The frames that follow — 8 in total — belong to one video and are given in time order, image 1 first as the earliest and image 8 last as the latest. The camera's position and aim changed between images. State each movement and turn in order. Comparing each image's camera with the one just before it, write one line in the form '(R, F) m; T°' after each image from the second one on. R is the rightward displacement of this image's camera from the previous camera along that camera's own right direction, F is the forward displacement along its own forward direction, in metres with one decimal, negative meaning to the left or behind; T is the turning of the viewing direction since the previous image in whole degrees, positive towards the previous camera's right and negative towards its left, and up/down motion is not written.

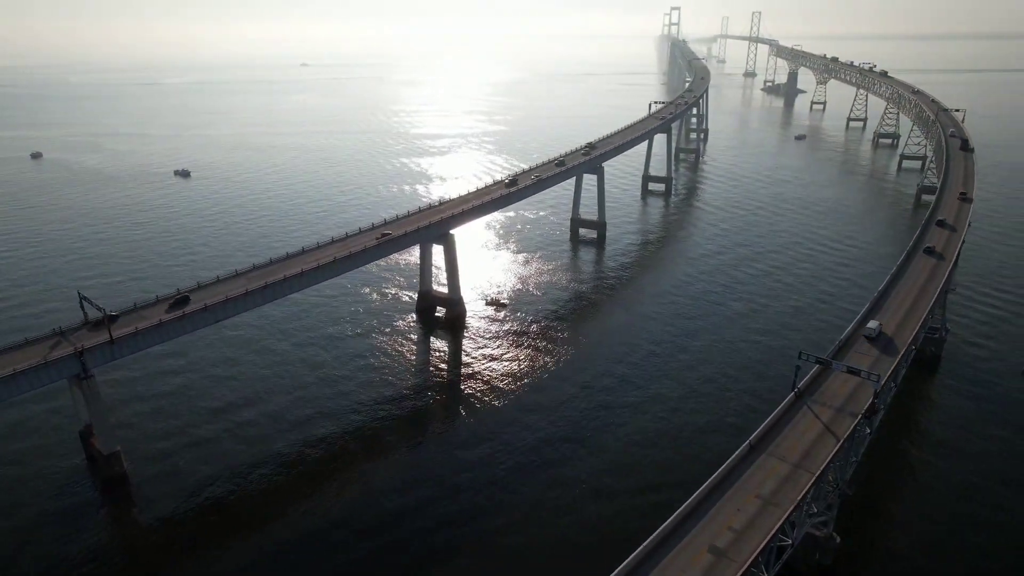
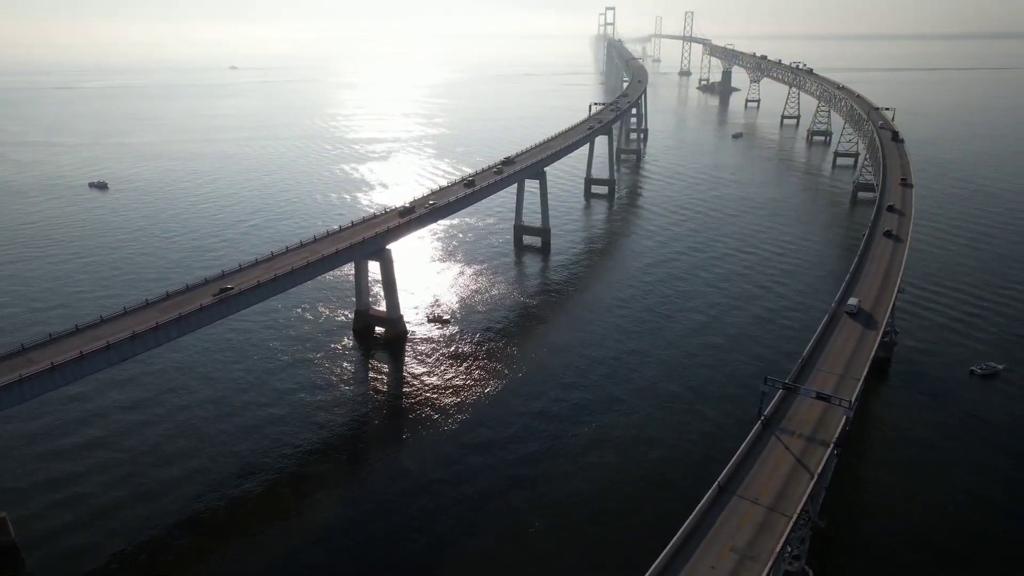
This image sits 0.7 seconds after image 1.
(-0.1, +2.5) m; +5°
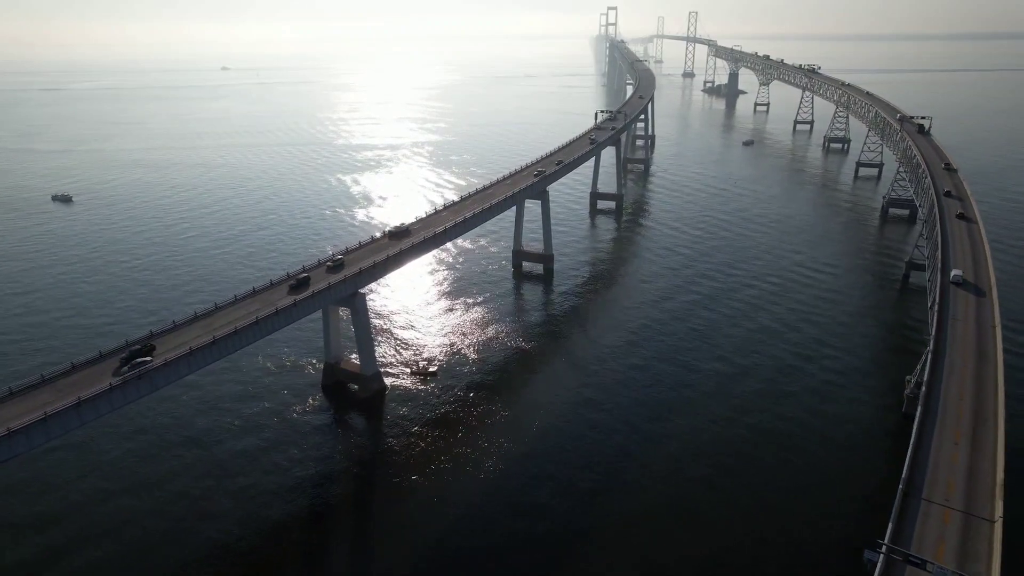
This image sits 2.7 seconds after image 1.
(+0.1, +8.9) m; 0°
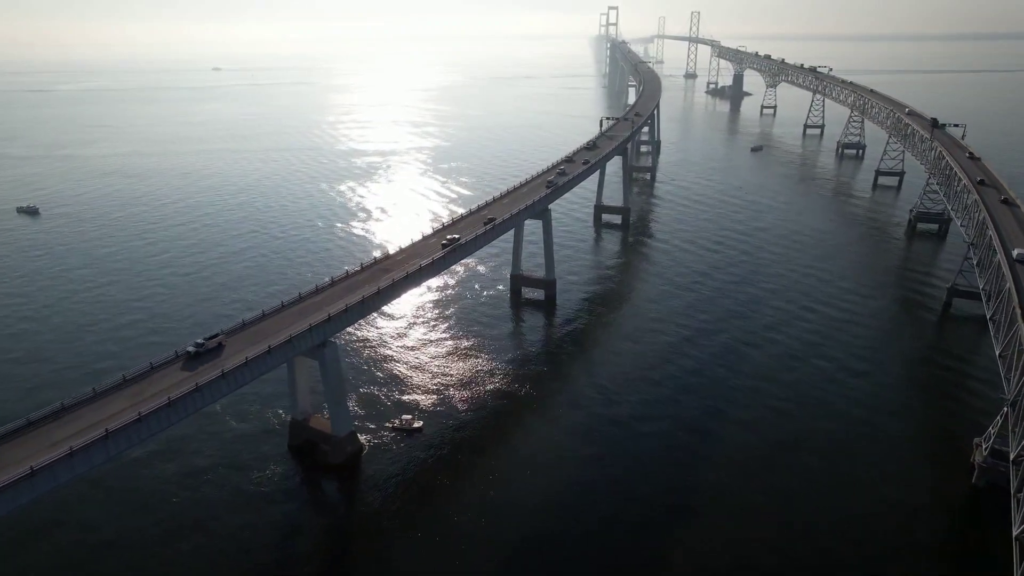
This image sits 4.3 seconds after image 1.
(+0.1, +7.1) m; 0°
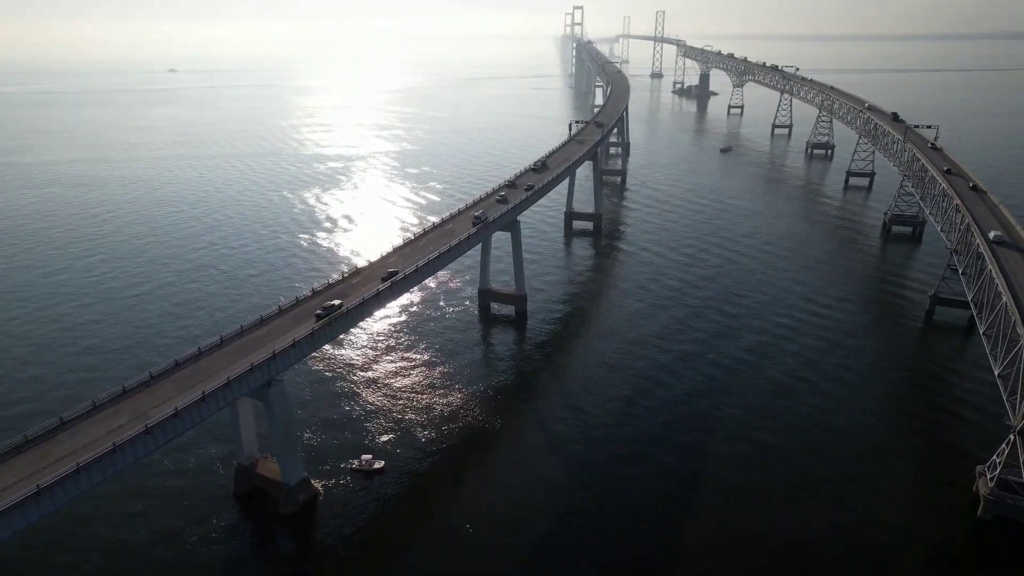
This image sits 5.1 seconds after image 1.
(+0.2, +3.8) m; +3°
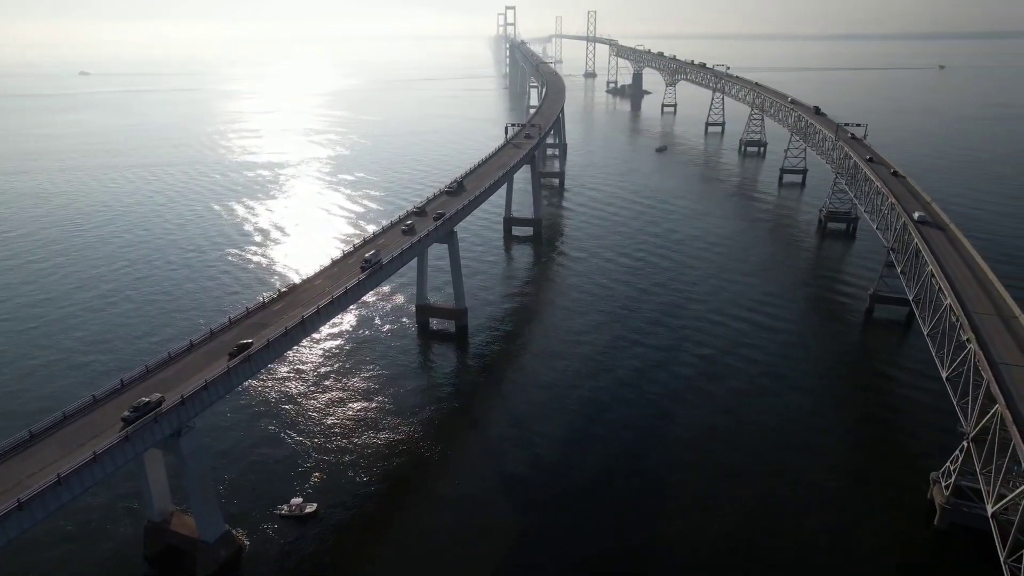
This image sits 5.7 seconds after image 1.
(+0.3, +2.8) m; +5°
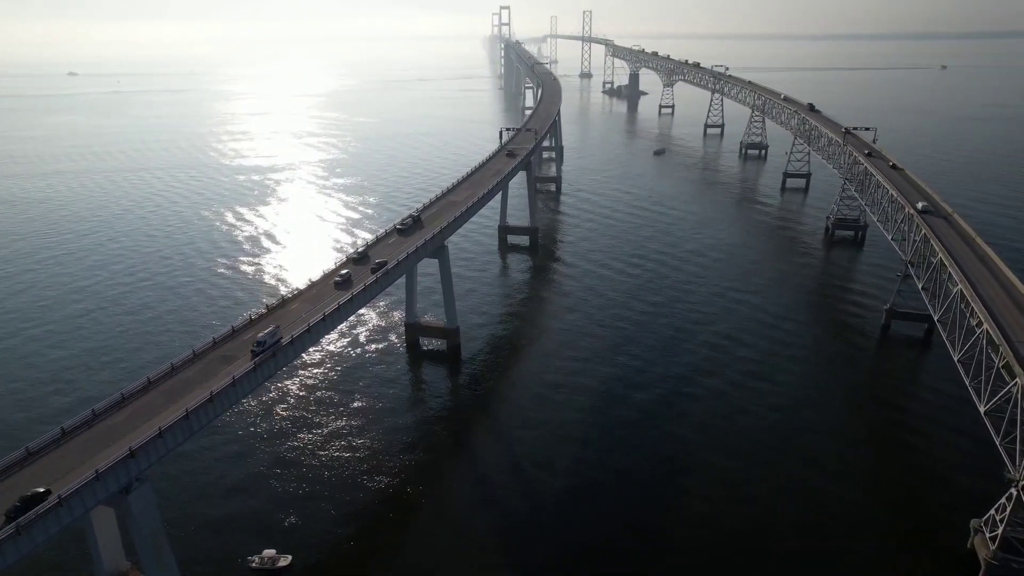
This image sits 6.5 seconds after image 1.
(0.0, +3.7) m; 0°
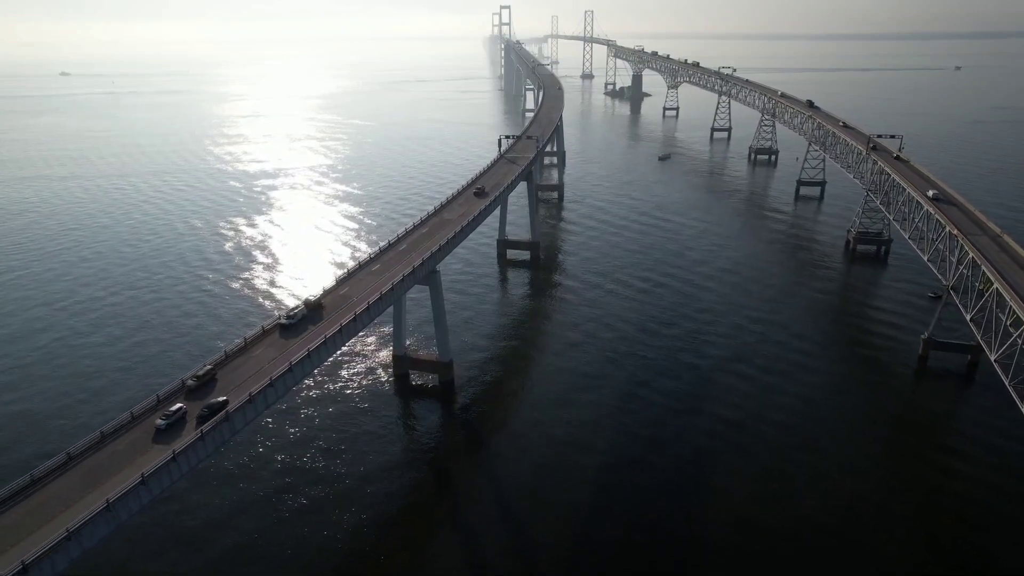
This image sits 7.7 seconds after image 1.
(+0.1, +5.5) m; 0°
